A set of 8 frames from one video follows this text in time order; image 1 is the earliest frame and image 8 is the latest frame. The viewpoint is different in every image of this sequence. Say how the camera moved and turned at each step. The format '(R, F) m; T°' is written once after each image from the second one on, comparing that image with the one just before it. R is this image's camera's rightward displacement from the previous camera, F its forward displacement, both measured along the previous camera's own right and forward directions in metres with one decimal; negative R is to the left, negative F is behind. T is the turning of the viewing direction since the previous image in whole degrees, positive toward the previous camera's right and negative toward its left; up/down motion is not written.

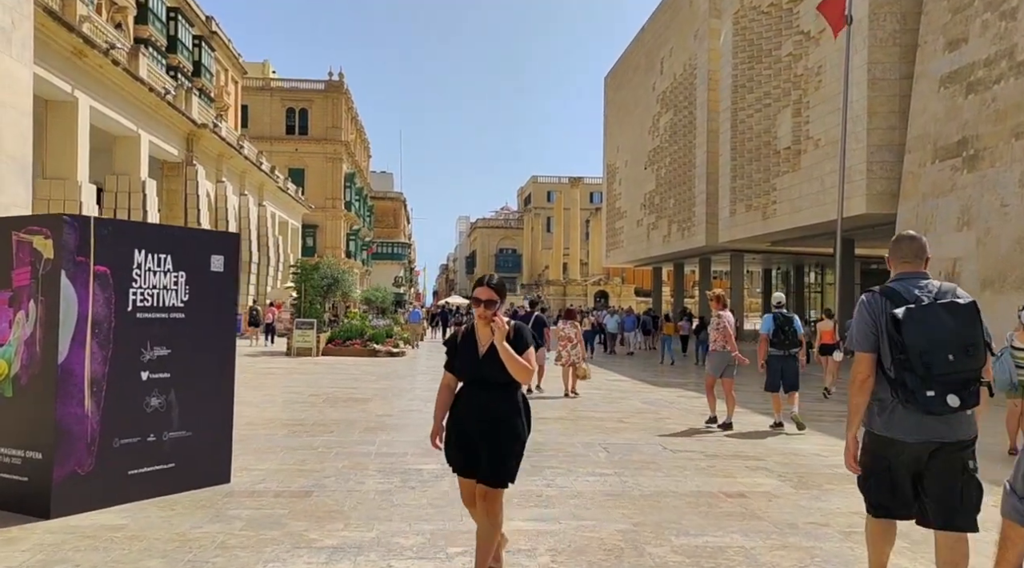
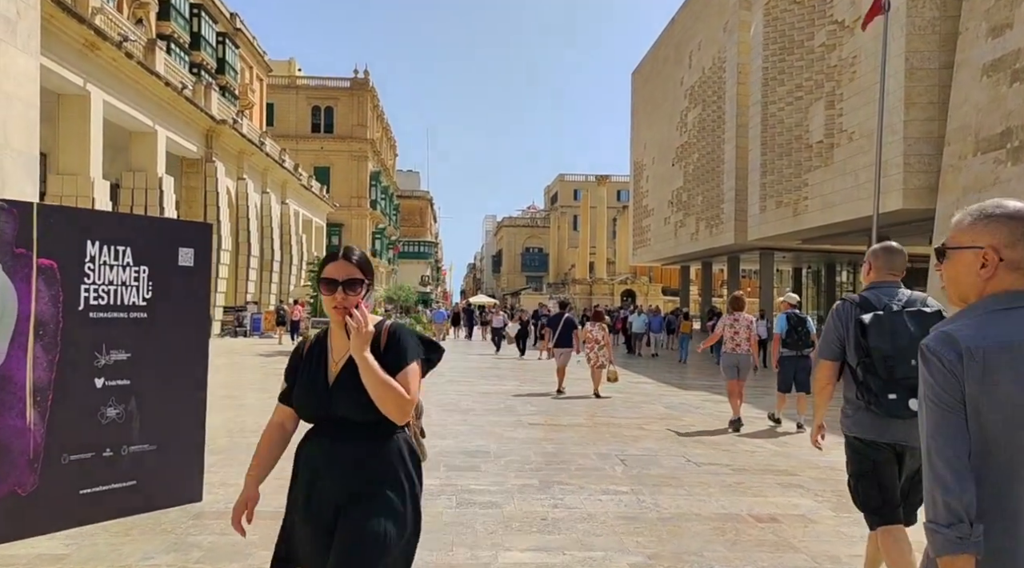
(+0.2, +0.7) m; -2°
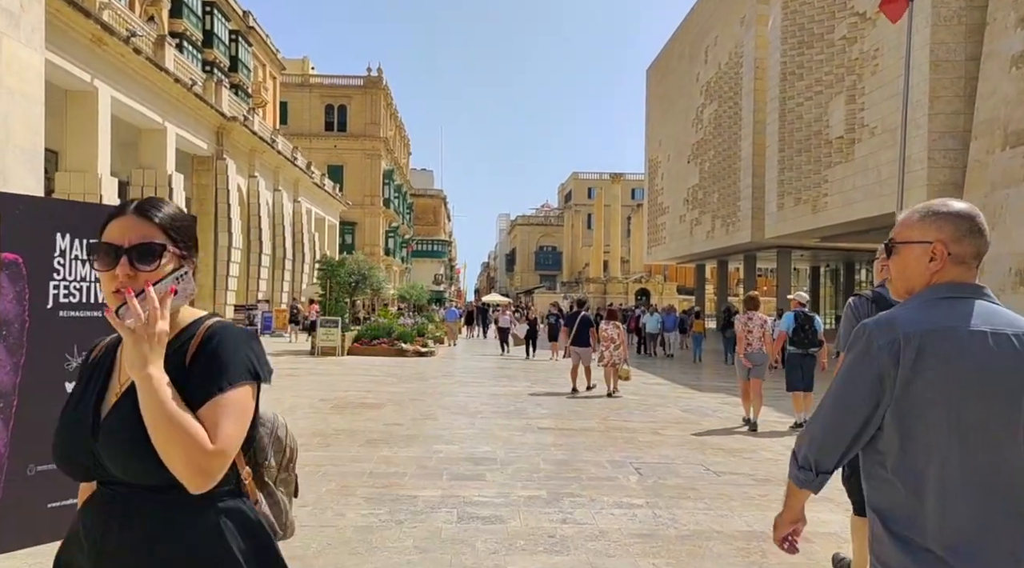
(+0.1, +0.4) m; -1°
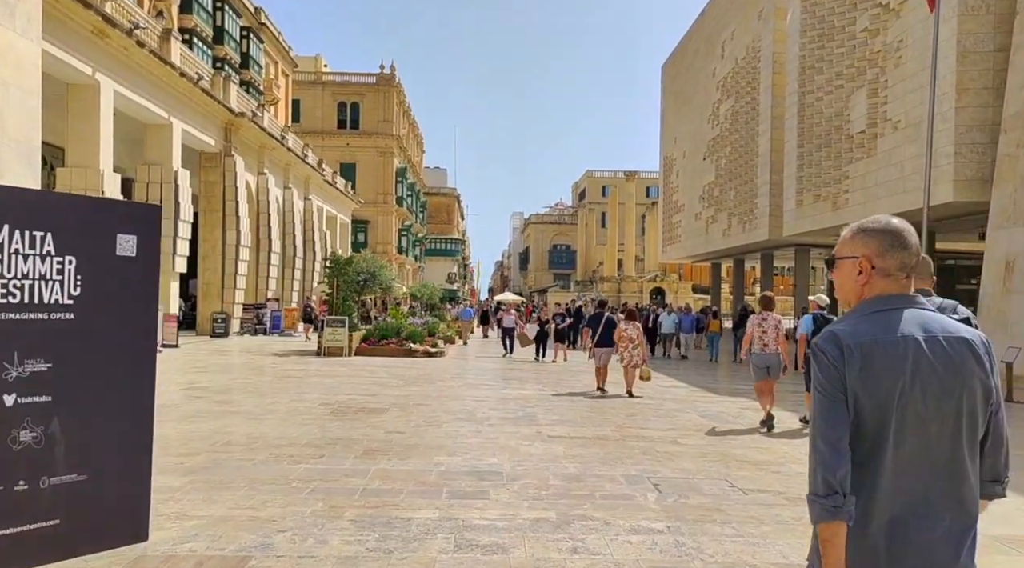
(+0.1, +0.6) m; -1°
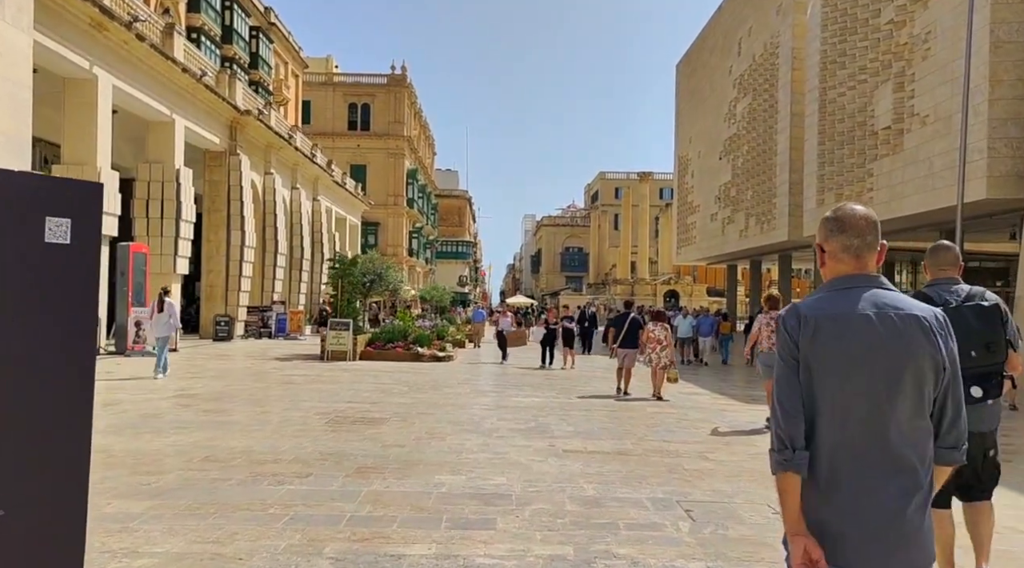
(0.0, +0.8) m; -1°
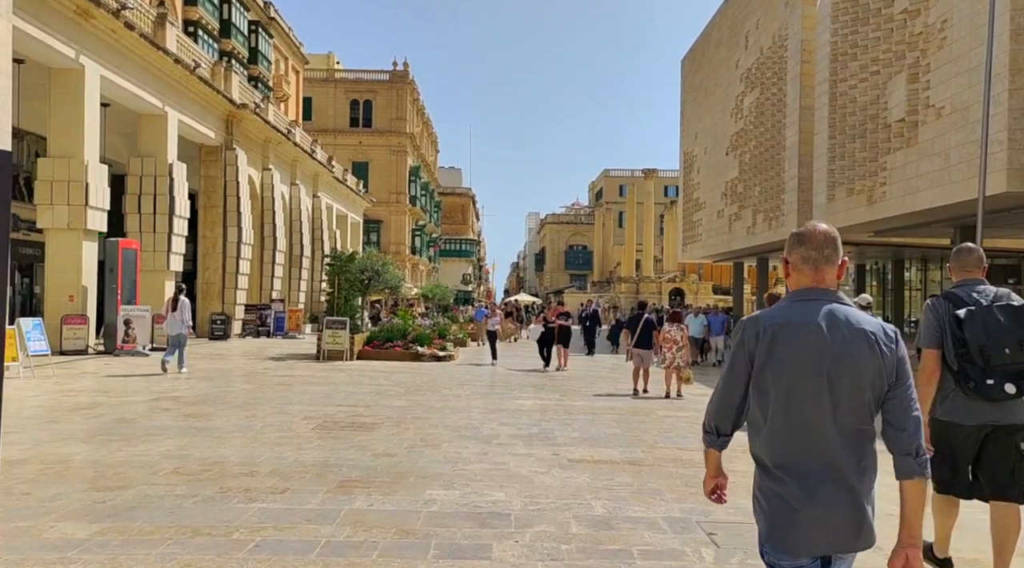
(0.0, +0.7) m; 0°
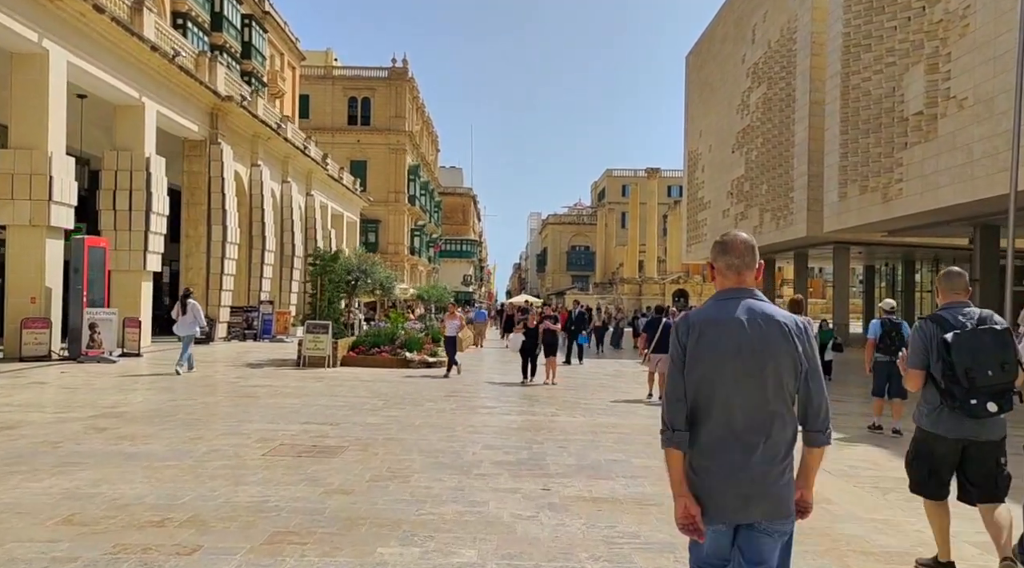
(+0.2, +1.2) m; 0°
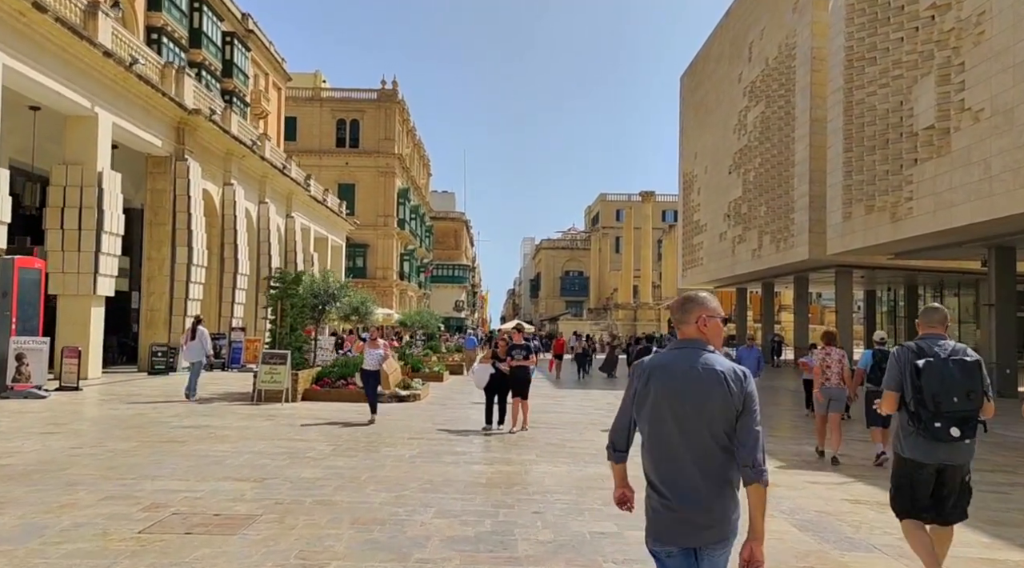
(+0.3, +1.6) m; 0°
